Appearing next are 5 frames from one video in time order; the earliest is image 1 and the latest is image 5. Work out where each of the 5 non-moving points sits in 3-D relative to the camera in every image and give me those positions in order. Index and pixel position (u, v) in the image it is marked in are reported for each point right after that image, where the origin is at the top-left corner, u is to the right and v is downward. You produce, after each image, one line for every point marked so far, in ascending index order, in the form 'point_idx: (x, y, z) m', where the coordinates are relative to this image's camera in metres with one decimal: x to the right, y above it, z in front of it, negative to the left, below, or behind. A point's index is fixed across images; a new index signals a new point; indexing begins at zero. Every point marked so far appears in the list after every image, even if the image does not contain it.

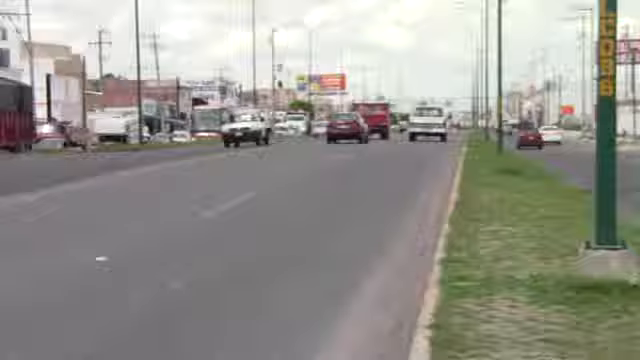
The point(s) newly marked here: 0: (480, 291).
0: (+0.7, -0.5, +8.9) m
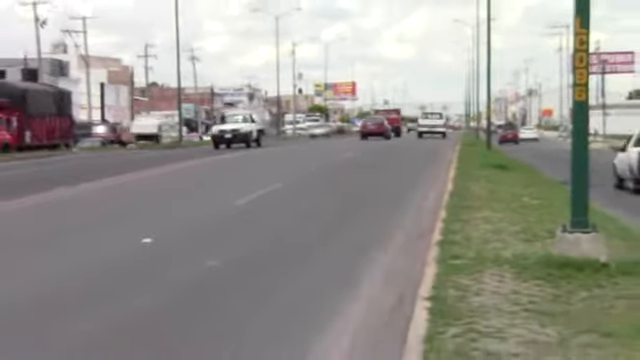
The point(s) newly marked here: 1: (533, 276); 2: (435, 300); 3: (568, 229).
0: (+0.8, -0.5, +10.3) m
1: (+1.1, -0.5, +10.0) m
2: (+0.6, -0.6, +9.7) m
3: (+1.3, -0.3, +10.5) m
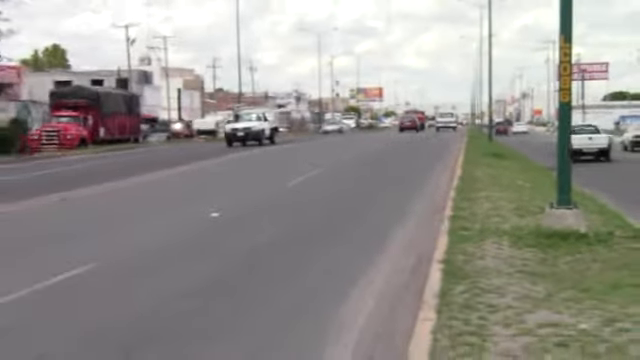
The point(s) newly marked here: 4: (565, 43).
0: (+1.0, -0.4, +12.6) m
1: (+1.3, -0.4, +12.3) m
2: (+0.8, -0.5, +12.1) m
3: (+1.5, -0.2, +12.8) m
4: (+1.5, +0.8, +12.0) m
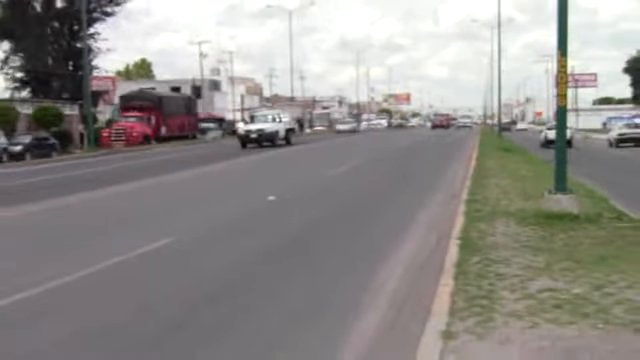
0: (+1.3, -0.3, +15.1) m
1: (+1.6, -0.3, +14.8) m
2: (+1.0, -0.4, +14.6) m
3: (+1.8, -0.1, +15.3) m
4: (+1.8, +0.9, +14.5) m
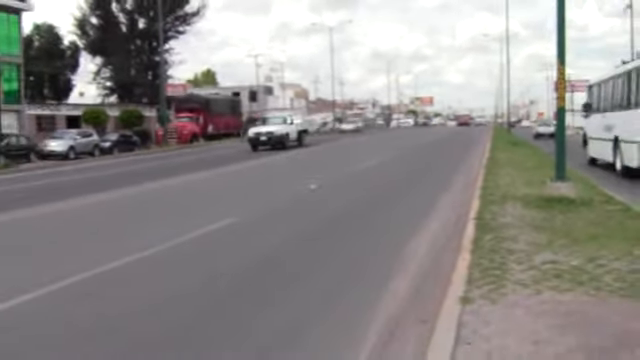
0: (+1.6, -0.2, +17.8) m
1: (+1.9, -0.2, +17.5) m
2: (+1.4, -0.3, +17.2) m
3: (+2.2, 0.0, +17.9) m
4: (+2.1, +1.0, +17.1) m
